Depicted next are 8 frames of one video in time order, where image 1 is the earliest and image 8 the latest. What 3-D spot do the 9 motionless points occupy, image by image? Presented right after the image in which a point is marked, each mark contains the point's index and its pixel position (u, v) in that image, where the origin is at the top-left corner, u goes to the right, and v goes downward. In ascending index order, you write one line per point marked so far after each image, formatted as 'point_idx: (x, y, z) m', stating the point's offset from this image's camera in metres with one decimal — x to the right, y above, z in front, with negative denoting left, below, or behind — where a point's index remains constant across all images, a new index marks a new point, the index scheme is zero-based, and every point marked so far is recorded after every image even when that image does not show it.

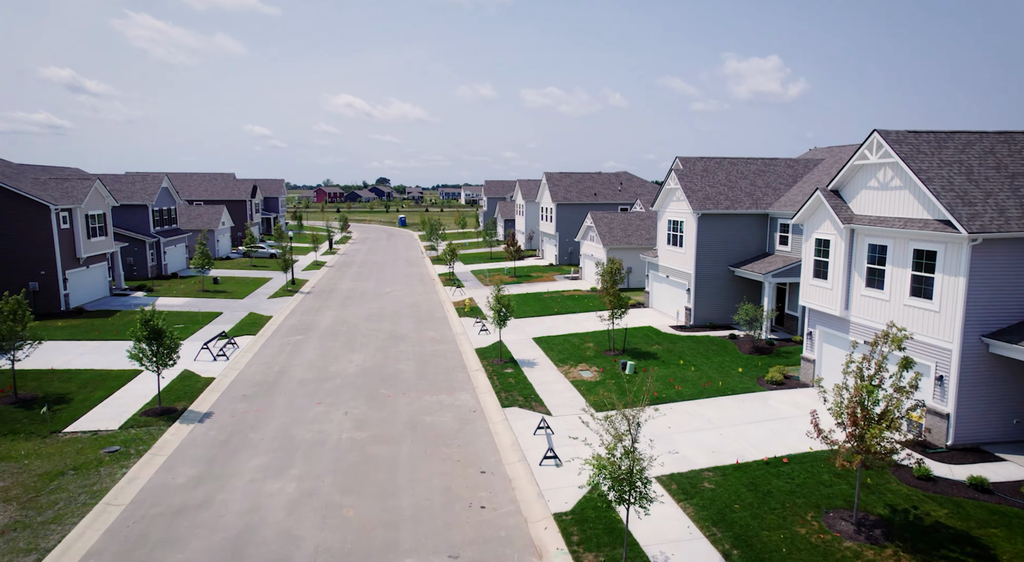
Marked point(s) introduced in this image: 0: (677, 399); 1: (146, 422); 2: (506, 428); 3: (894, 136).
0: (+4.8, -3.5, +18.5) m
1: (-9.7, -3.8, +16.8) m
2: (-0.1, -4.0, +17.1) m
3: (+9.3, +3.5, +15.4) m
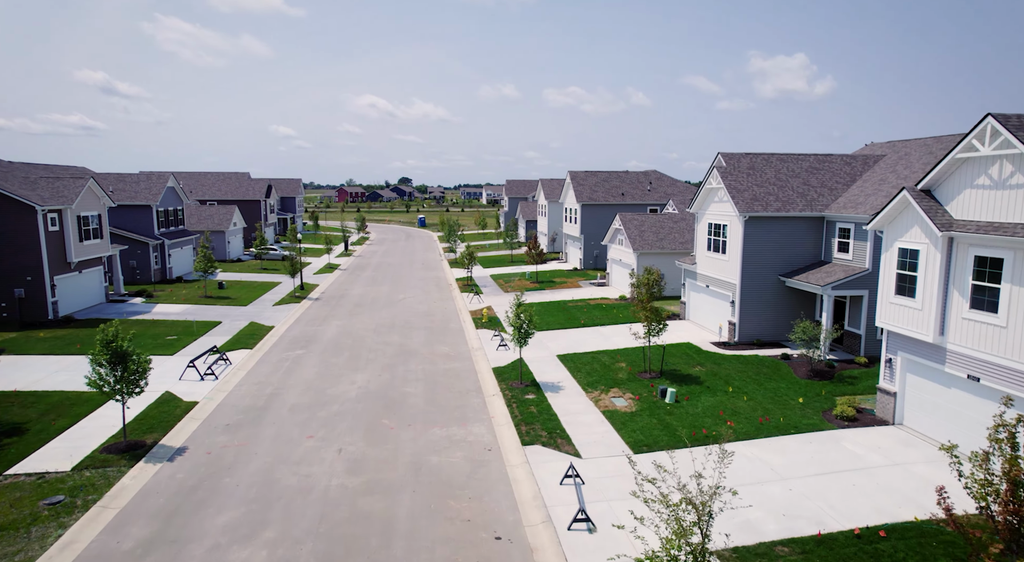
0: (+5.4, -3.9, +15.6) m
1: (-9.3, -4.1, +14.3) m
2: (+0.3, -4.4, +14.3) m
3: (+9.8, +3.1, +12.3) m
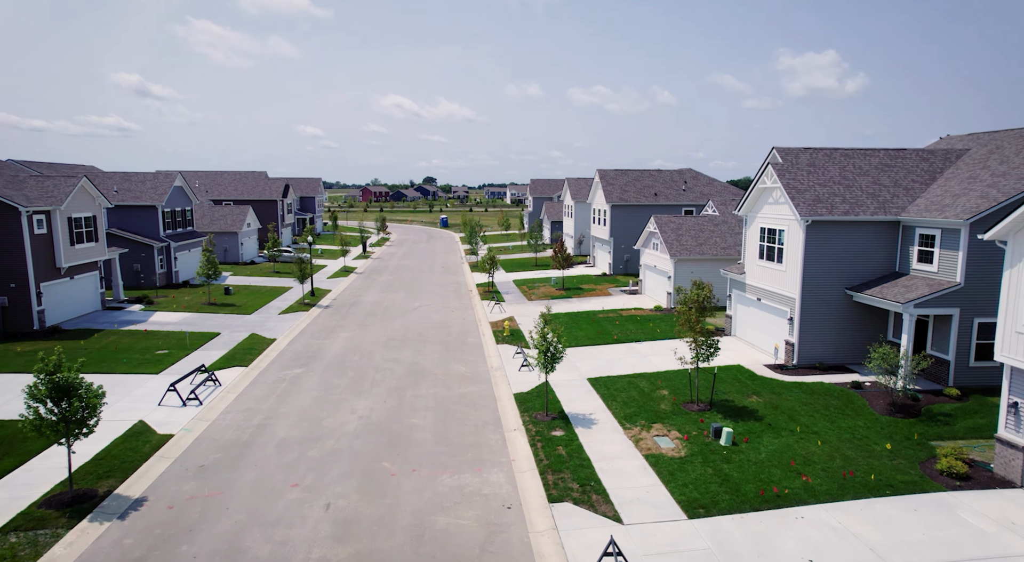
0: (+5.8, -4.3, +12.5) m
1: (-8.8, -4.5, +11.8) m
2: (+0.8, -4.8, +11.4) m
3: (+10.2, +2.6, +9.1) m
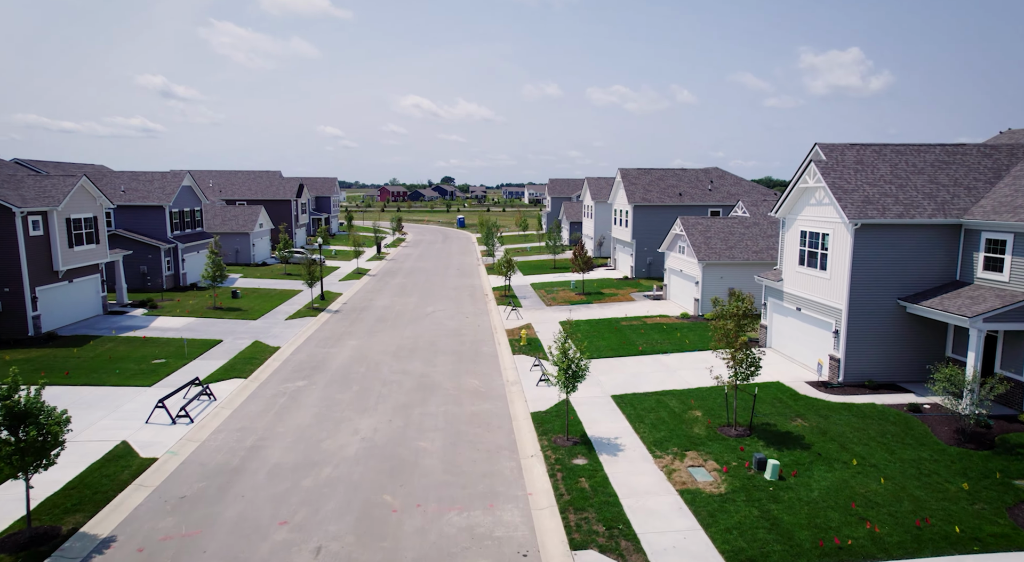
0: (+6.1, -4.6, +10.6) m
1: (-8.5, -4.7, +10.4) m
2: (+1.0, -5.0, +9.7) m
3: (+10.4, +2.4, +7.1) m
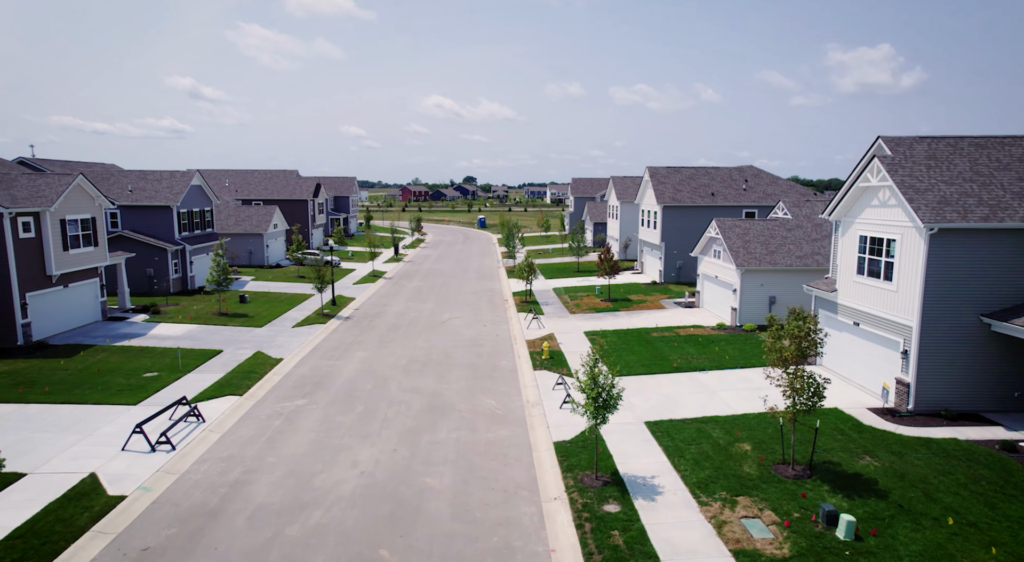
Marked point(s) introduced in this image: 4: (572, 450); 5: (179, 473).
0: (+6.4, -4.9, +8.3) m
1: (-8.3, -4.9, +8.5) m
2: (+1.3, -5.3, +7.5) m
3: (+10.6, +2.0, +4.6) m
4: (+1.5, -4.1, +15.3) m
5: (-7.5, -4.3, +14.2) m
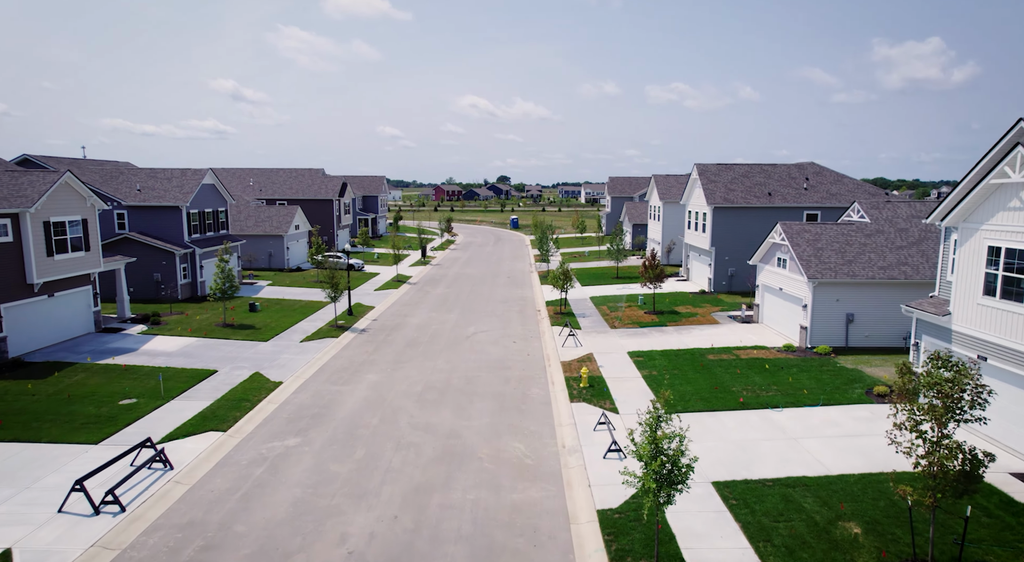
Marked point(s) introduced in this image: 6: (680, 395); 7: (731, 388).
0: (+6.6, -5.4, +4.5) m
1: (-8.0, -5.3, +5.5) m
2: (+1.5, -5.8, +4.1) m
3: (+10.6, +1.5, +0.6) m
4: (+2.1, -4.5, +11.8) m
5: (-6.9, -4.7, +11.2) m
6: (+5.1, -3.4, +19.1) m
7: (+6.7, -3.3, +19.5) m
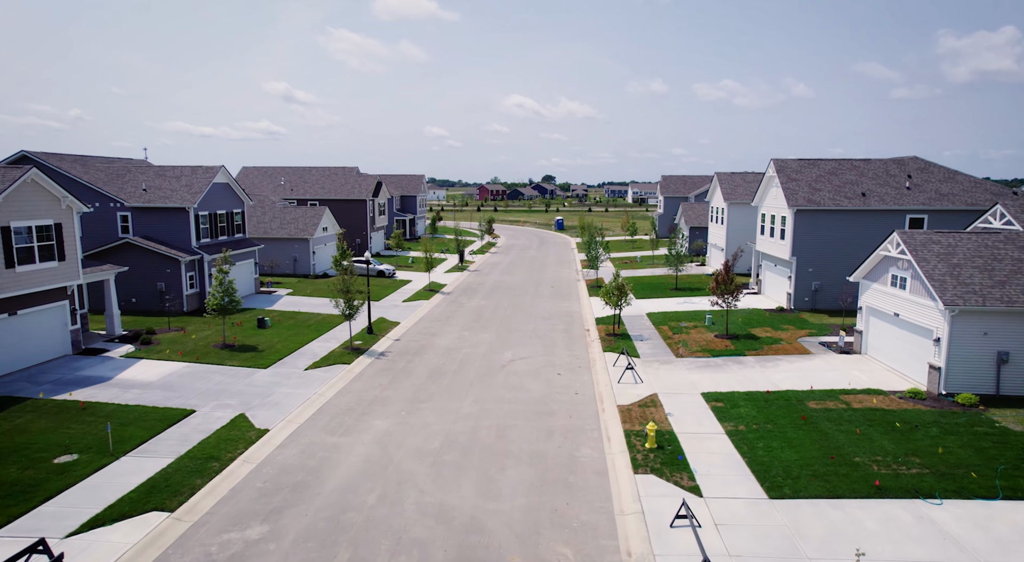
0: (+6.6, -6.1, -0.5) m
1: (-8.0, -5.9, +1.5) m
2: (+1.4, -6.5, -0.6) m
3: (+10.4, +0.7, -4.7) m
4: (+2.6, -5.2, +7.1) m
5: (-6.4, -5.3, +7.0) m
6: (+6.1, -4.1, +14.1) m
7: (+7.7, -4.0, +14.3) m
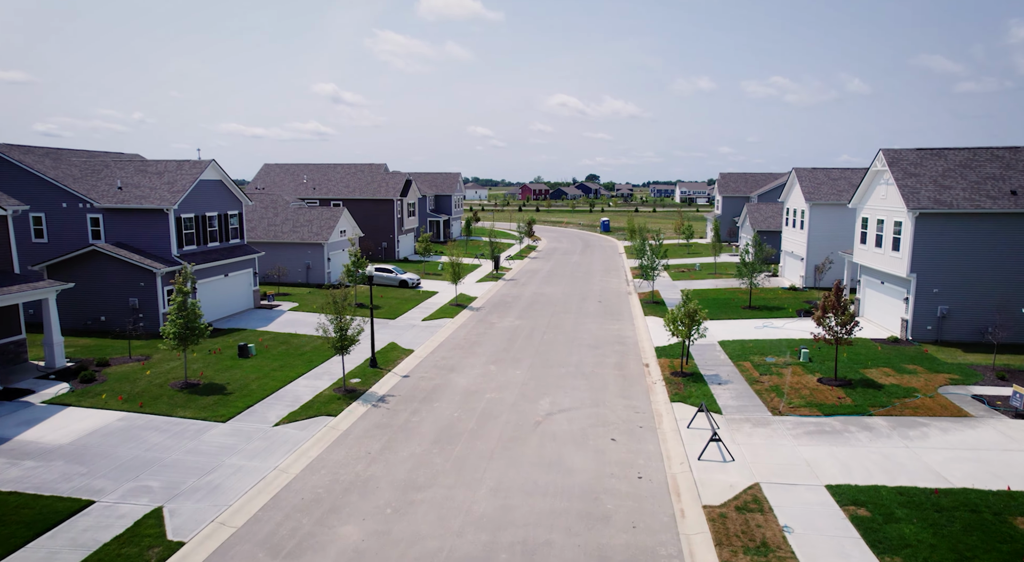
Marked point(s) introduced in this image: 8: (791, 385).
0: (+5.9, -7.0, -6.9) m
1: (-8.4, -6.6, -3.9) m
2: (+0.8, -7.3, -6.6) m
3: (+9.6, -0.2, -11.3) m
4: (+2.5, -6.0, +1.0) m
5: (-6.5, -6.0, +1.5) m
6: (+6.5, -4.9, +7.8) m
7: (+8.1, -4.8, +7.9) m
8: (+8.8, -3.2, +19.7) m
